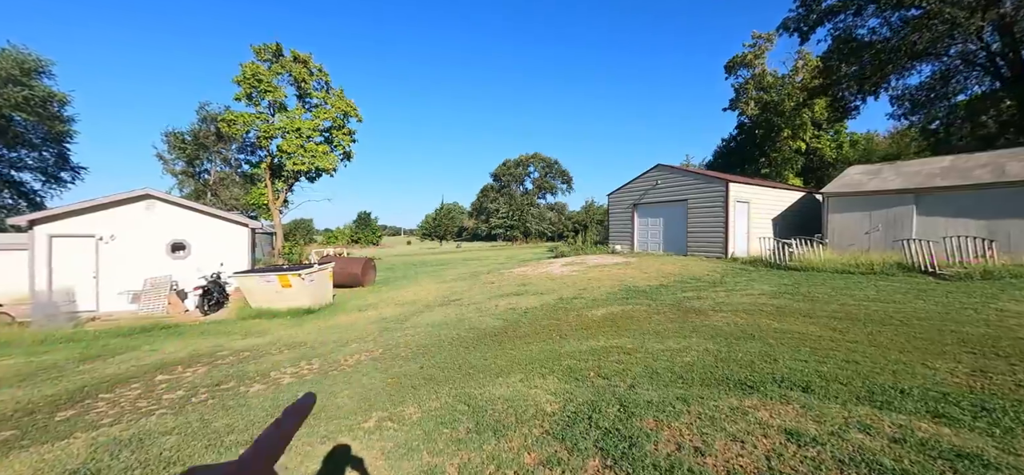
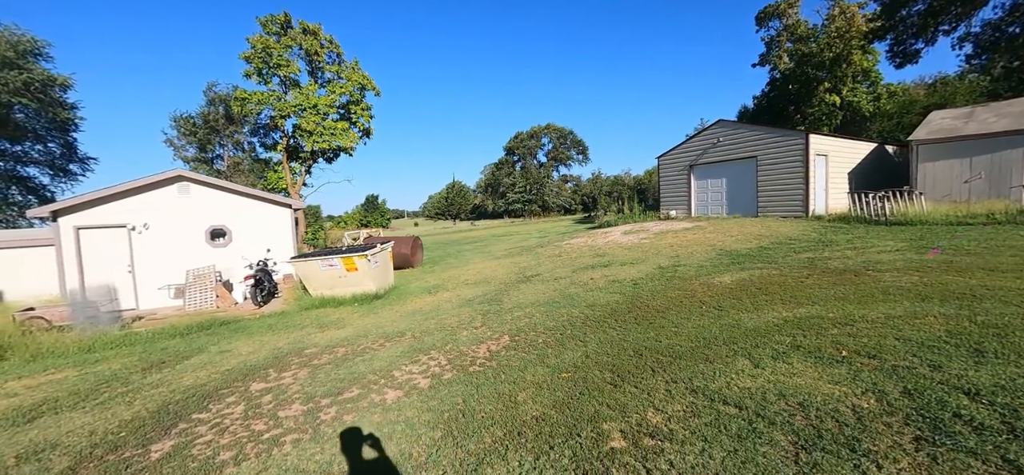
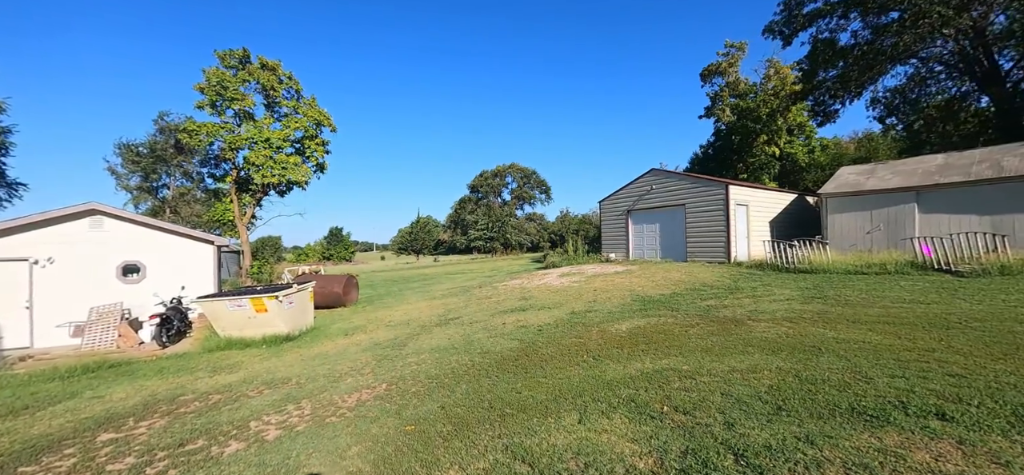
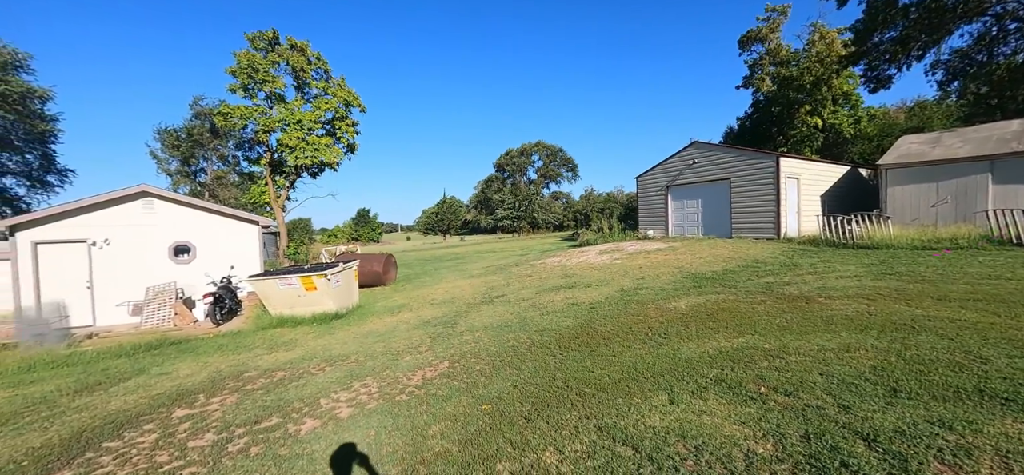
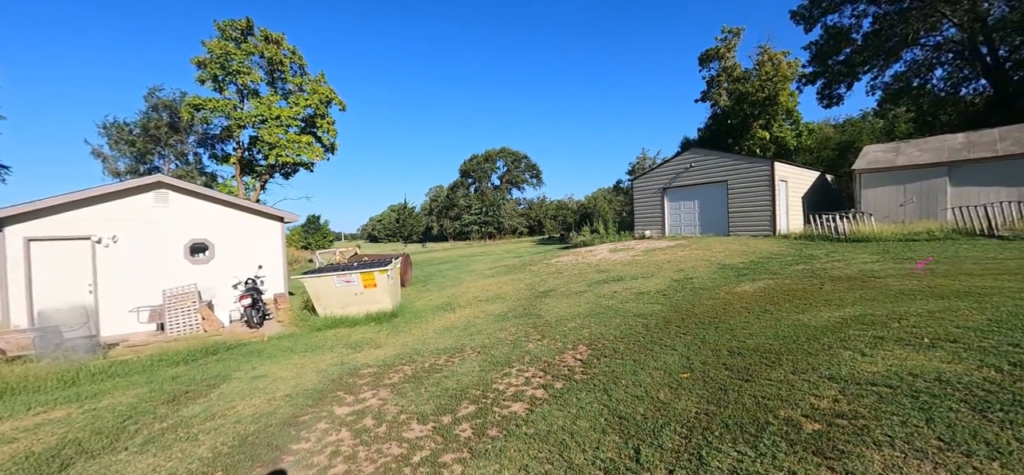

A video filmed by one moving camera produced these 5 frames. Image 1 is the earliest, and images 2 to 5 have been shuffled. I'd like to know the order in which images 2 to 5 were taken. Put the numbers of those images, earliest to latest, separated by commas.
3, 4, 2, 5
